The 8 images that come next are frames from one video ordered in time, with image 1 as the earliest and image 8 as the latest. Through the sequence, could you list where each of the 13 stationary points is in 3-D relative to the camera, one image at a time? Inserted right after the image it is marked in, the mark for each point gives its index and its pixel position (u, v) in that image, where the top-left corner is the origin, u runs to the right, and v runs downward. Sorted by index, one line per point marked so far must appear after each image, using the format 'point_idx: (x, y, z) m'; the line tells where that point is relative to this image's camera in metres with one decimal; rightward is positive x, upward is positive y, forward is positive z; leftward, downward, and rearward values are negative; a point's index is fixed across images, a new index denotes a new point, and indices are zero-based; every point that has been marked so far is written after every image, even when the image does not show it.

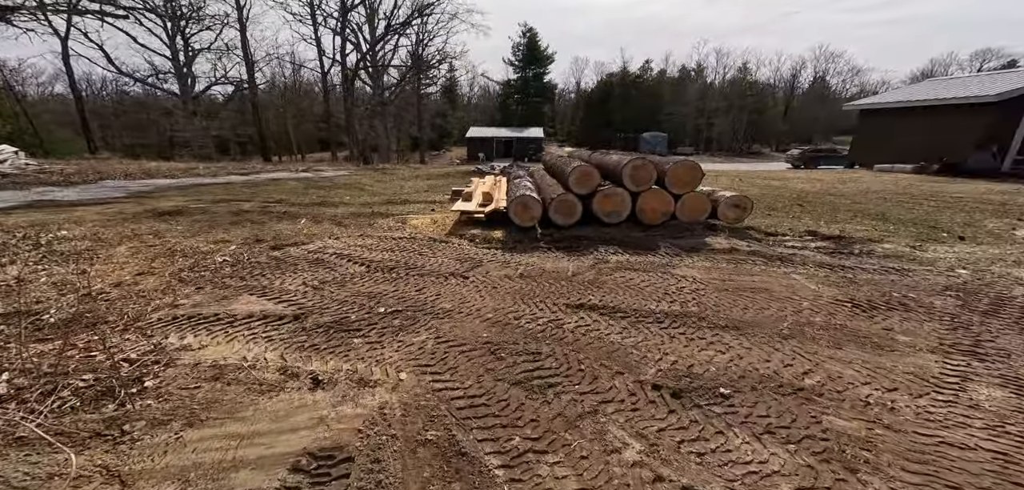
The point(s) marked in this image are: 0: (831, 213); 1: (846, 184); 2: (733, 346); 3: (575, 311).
0: (+5.7, +0.6, +8.2) m
1: (+9.7, +1.8, +13.2) m
2: (+1.8, -0.8, +3.6) m
3: (+0.7, -0.6, +4.2) m
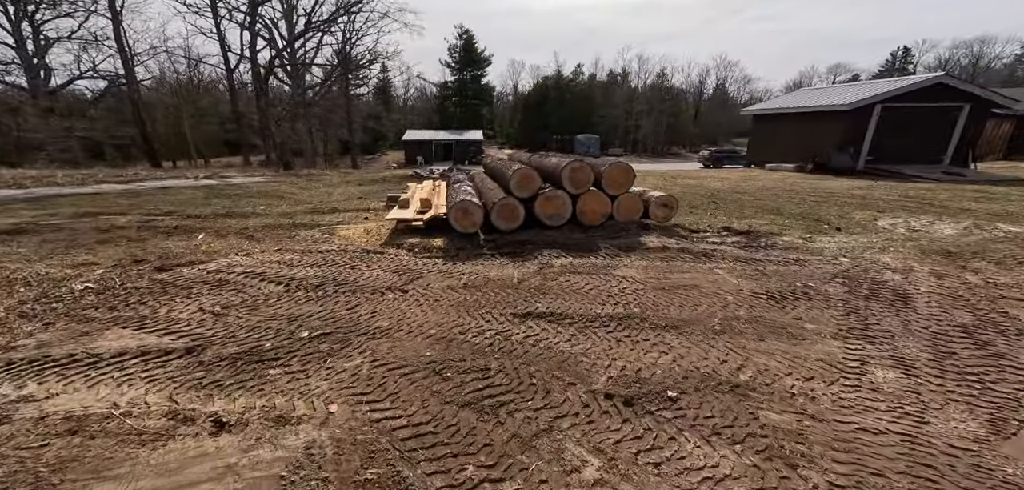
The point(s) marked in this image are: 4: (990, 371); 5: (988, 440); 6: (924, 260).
0: (+4.5, +0.7, +8.9) m
1: (+7.5, +2.0, +14.4) m
2: (+1.3, -0.8, +3.7) m
3: (+0.1, -0.7, +4.1) m
4: (+3.3, -0.9, +3.3) m
5: (+2.6, -1.1, +2.6) m
6: (+4.9, -0.2, +5.7) m
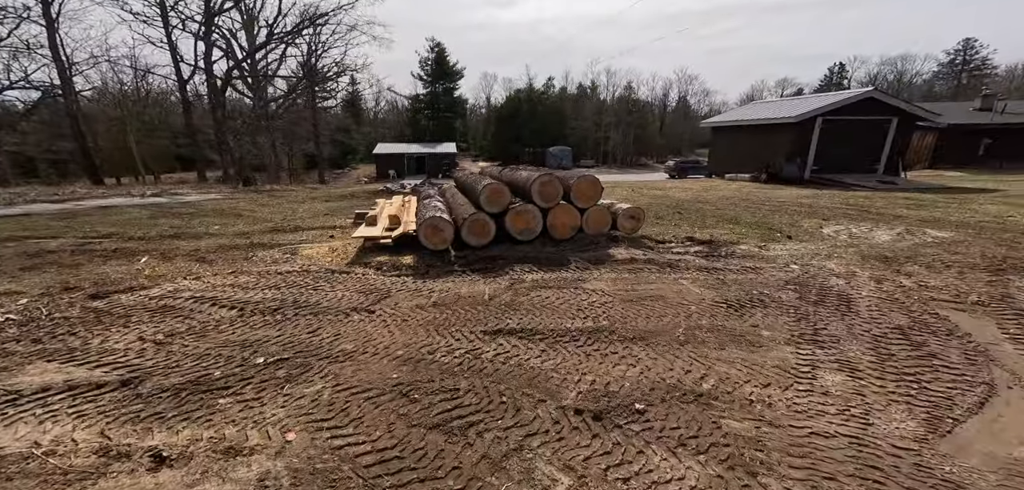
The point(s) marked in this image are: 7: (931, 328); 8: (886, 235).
0: (+3.8, +0.5, +9.2) m
1: (+6.5, +1.7, +15.0) m
2: (+1.1, -0.9, +3.8) m
3: (-0.1, -0.8, +4.2) m
4: (+3.1, -0.9, +3.5) m
5: (+2.4, -1.2, +2.8) m
6: (+4.5, -0.3, +6.0) m
7: (+3.7, -0.7, +4.2) m
8: (+6.1, +0.2, +7.6) m
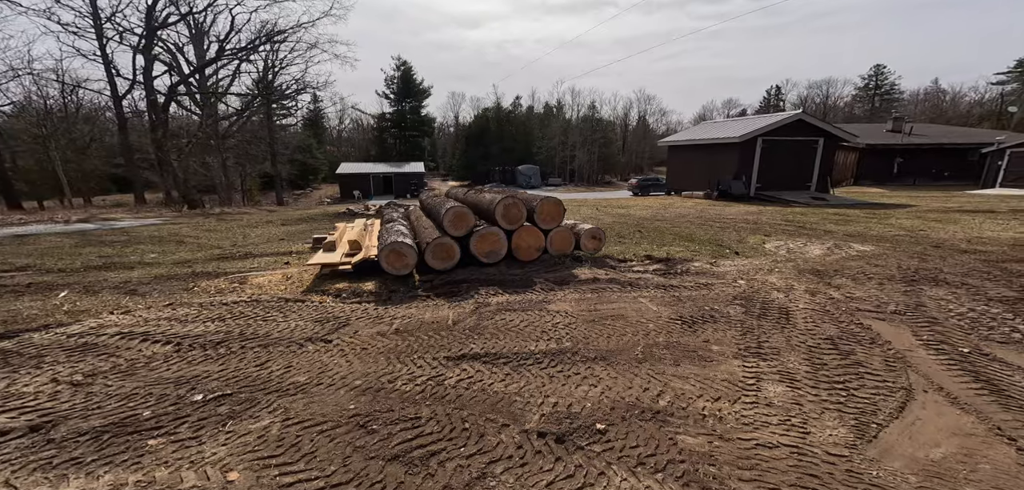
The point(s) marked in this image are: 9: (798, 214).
0: (+3.0, +0.2, +9.6) m
1: (+5.1, +1.2, +15.6) m
2: (+0.8, -1.1, +3.9) m
3: (-0.5, -1.1, +4.2) m
4: (+2.8, -1.1, +3.8) m
5: (+2.2, -1.3, +3.0) m
6: (+4.0, -0.5, +6.5) m
7: (+3.3, -0.9, +4.5) m
8: (+5.4, -0.1, +8.2) m
9: (+8.6, +0.9, +13.9) m
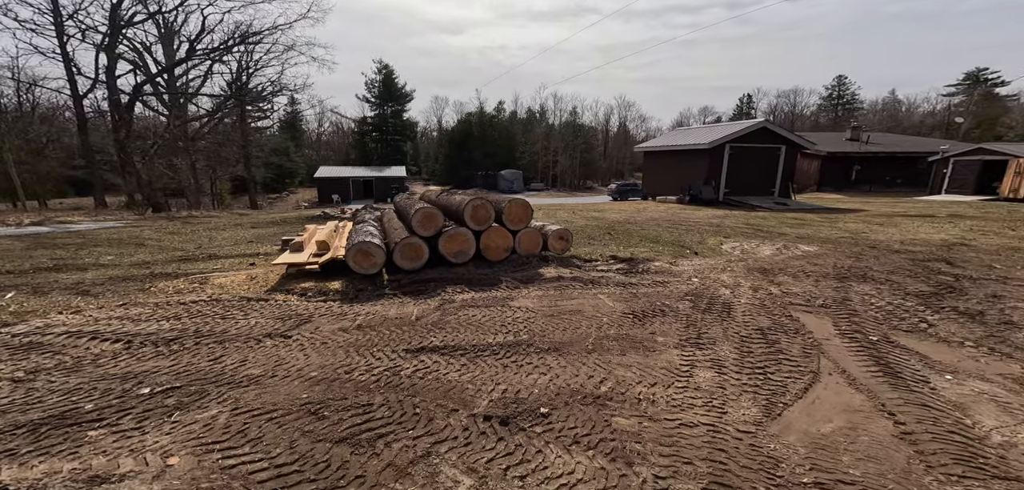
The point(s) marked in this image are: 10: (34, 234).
0: (+2.3, +0.1, +10.0) m
1: (+4.1, +1.1, +16.0) m
2: (+0.3, -1.1, +4.1) m
3: (-0.9, -1.0, +4.3) m
4: (+2.3, -1.0, +4.1) m
5: (+1.8, -1.2, +3.3) m
6: (+3.5, -0.5, +6.8) m
7: (+2.9, -0.9, +4.9) m
8: (+4.8, -0.1, +8.6) m
9: (+7.7, +0.9, +14.5) m
10: (-12.4, +0.3, +12.1) m
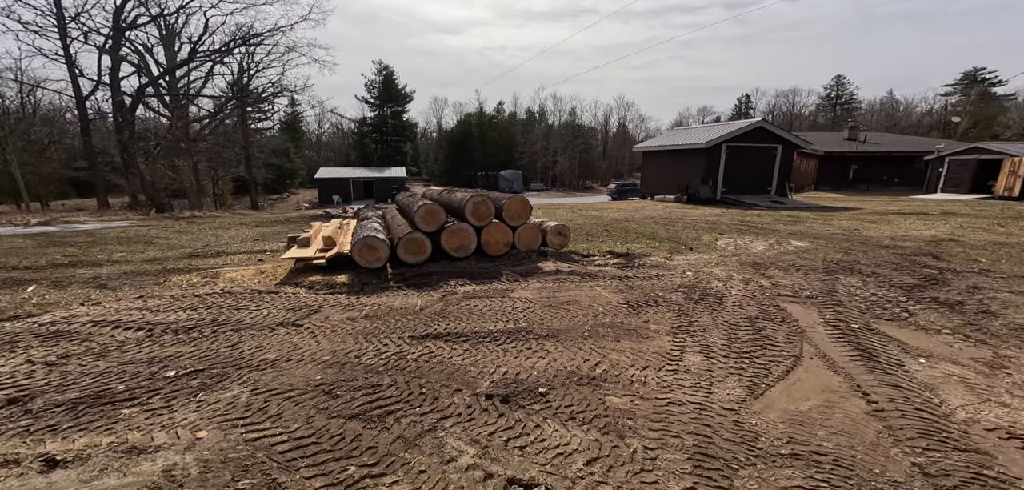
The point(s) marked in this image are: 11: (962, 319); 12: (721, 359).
0: (+2.3, +0.2, +10.2) m
1: (+4.1, +1.2, +16.3) m
2: (+0.3, -1.0, +4.4) m
3: (-0.9, -1.0, +4.6) m
4: (+2.3, -1.0, +4.3) m
5: (+1.8, -1.2, +3.5) m
6: (+3.5, -0.4, +7.1) m
7: (+2.9, -0.8, +5.1) m
8: (+4.8, 0.0, +8.8) m
9: (+7.7, +0.9, +14.8) m
10: (-12.4, +0.3, +12.4) m
11: (+4.8, -0.8, +4.9) m
12: (+1.9, -1.0, +4.1) m
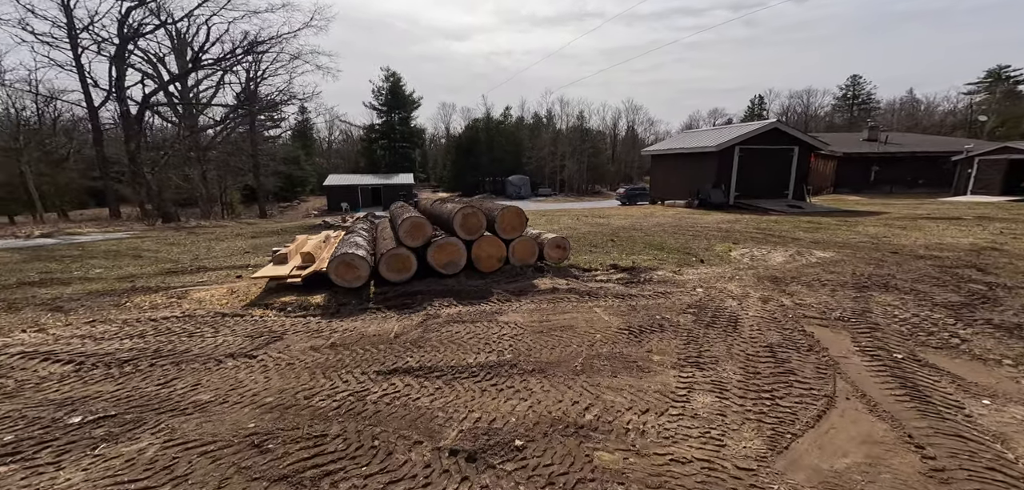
0: (+2.3, 0.0, +9.5) m
1: (+4.3, +0.9, +15.6) m
2: (+0.2, -1.2, +3.7) m
3: (-1.1, -1.1, +4.0) m
4: (+2.2, -1.1, +3.7) m
5: (+1.6, -1.3, +2.9) m
6: (+3.3, -0.6, +6.4) m
7: (+2.7, -0.9, +4.4) m
8: (+4.7, -0.2, +8.1) m
9: (+7.8, +0.7, +14.0) m
10: (-12.4, 0.0, +12.1) m
11: (+4.6, -0.9, +4.2) m
12: (+1.7, -1.2, +3.5) m
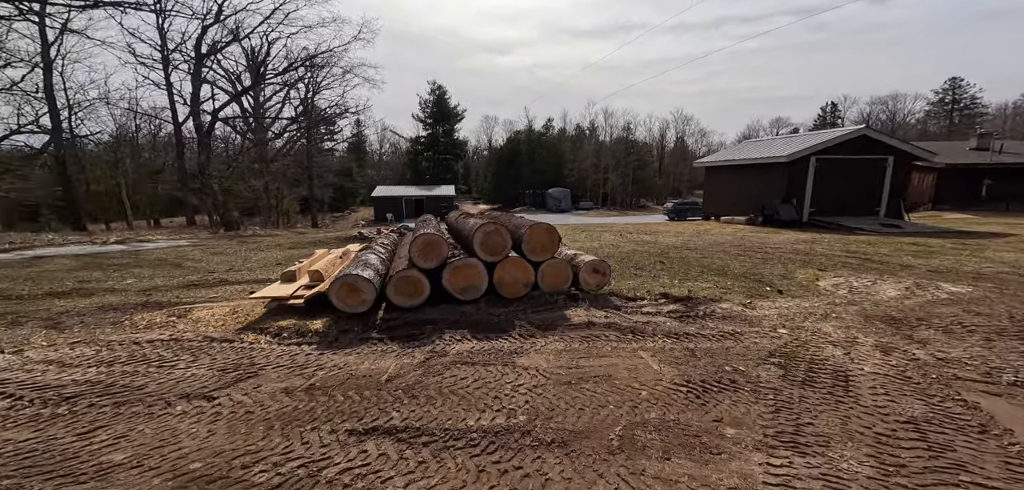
0: (+3.0, -0.4, +8.2) m
1: (+5.8, +0.3, +14.0) m
2: (+0.2, -1.4, +2.7) m
3: (-1.0, -1.3, +3.1) m
4: (+2.2, -1.3, +2.3) m
5: (+1.5, -1.5, +1.6) m
6: (+3.7, -0.9, +4.9) m
7: (+2.8, -1.2, +3.0) m
8: (+5.3, -0.6, +6.5) m
9: (+9.1, +0.1, +11.9) m
10: (-11.2, -0.2, +12.6) m
11: (+4.6, -1.2, +2.6) m
12: (+1.7, -1.4, +2.2) m
